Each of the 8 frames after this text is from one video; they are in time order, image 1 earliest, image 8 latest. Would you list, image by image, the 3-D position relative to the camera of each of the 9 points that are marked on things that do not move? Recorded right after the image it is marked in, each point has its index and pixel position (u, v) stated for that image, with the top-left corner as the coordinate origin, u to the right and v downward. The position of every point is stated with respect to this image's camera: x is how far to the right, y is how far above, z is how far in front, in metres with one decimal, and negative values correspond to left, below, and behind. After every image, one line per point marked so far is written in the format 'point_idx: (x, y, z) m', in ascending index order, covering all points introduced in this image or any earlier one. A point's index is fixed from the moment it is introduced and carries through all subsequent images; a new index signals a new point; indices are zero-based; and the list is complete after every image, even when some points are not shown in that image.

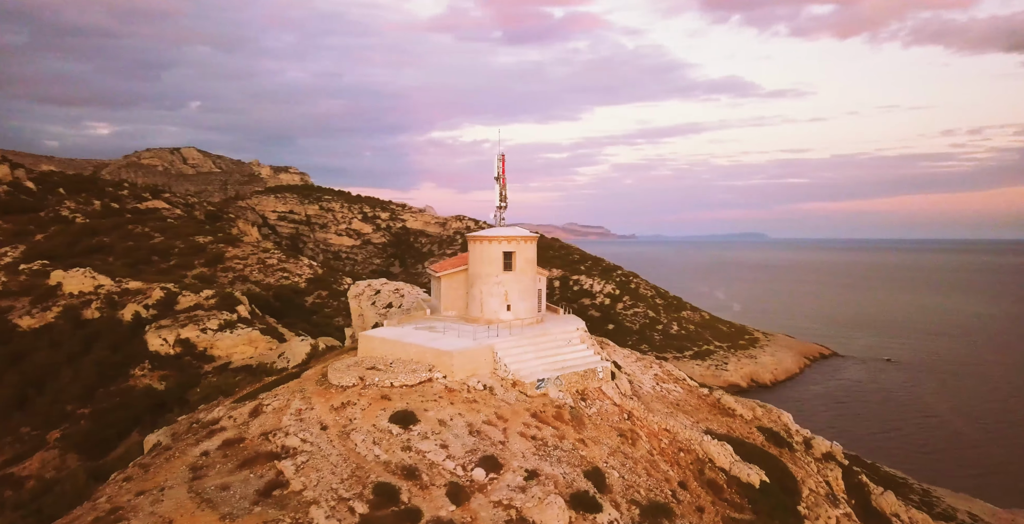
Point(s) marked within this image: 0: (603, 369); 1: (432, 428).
0: (+3.4, -4.0, +18.7) m
1: (-2.0, -4.2, +12.7) m
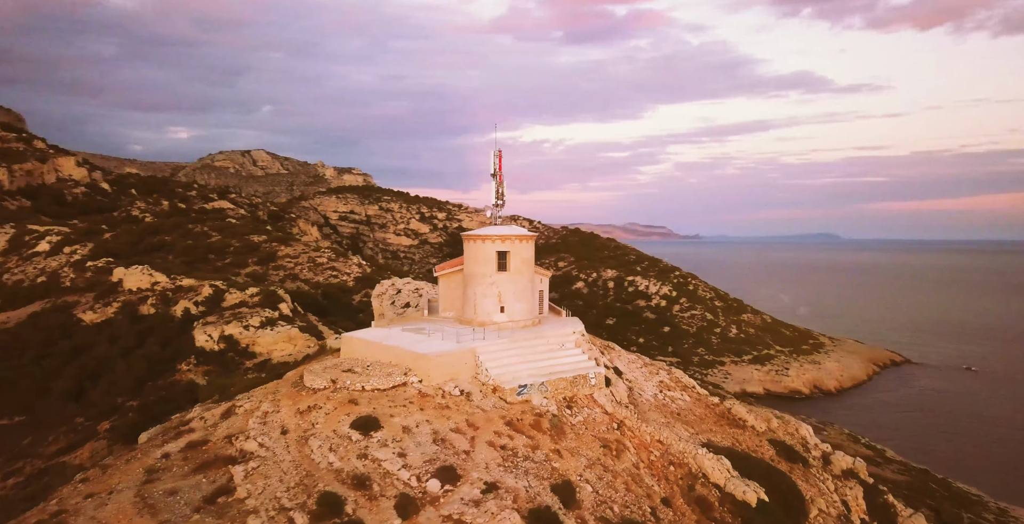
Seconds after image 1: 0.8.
0: (+3.0, -4.0, +17.8) m
1: (-2.9, -4.2, +12.2) m
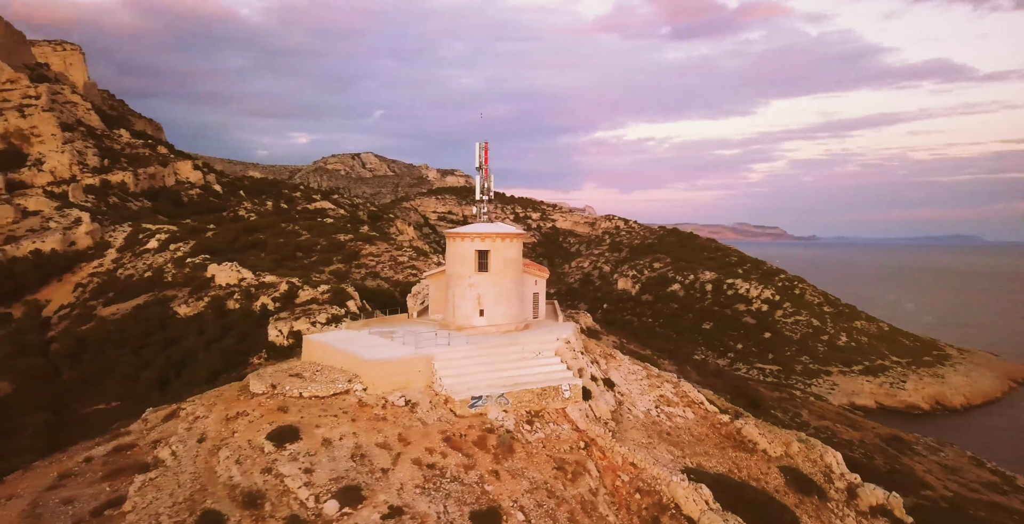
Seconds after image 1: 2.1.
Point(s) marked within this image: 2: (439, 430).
0: (+1.9, -4.1, +16.2) m
1: (-4.6, -4.2, +11.3) m
2: (-1.9, -4.4, +13.0) m
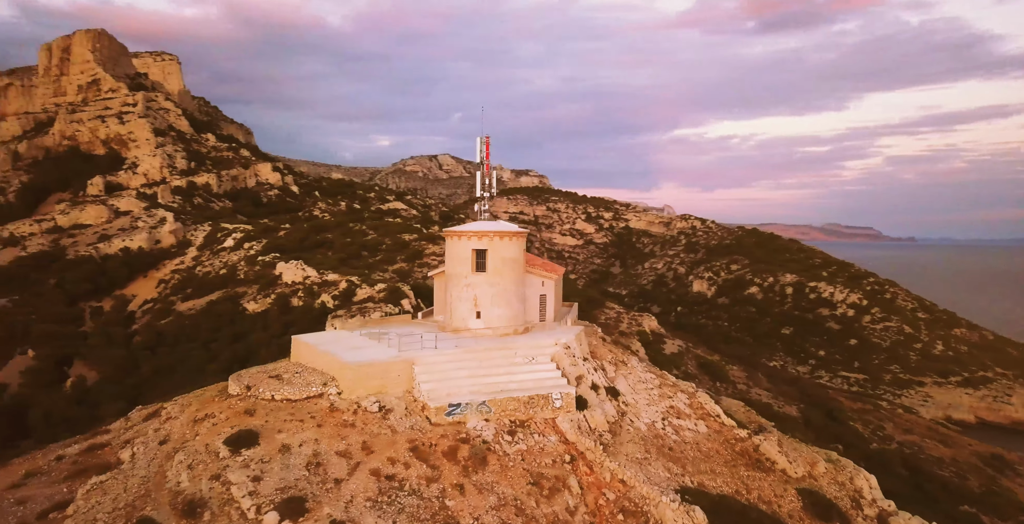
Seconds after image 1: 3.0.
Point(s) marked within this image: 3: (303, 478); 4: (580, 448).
0: (+1.5, -4.1, +15.2) m
1: (-5.4, -4.2, +10.9) m
2: (-2.6, -4.3, +12.3) m
3: (-4.3, -4.5, +10.4) m
4: (+1.9, -5.2, +14.1) m
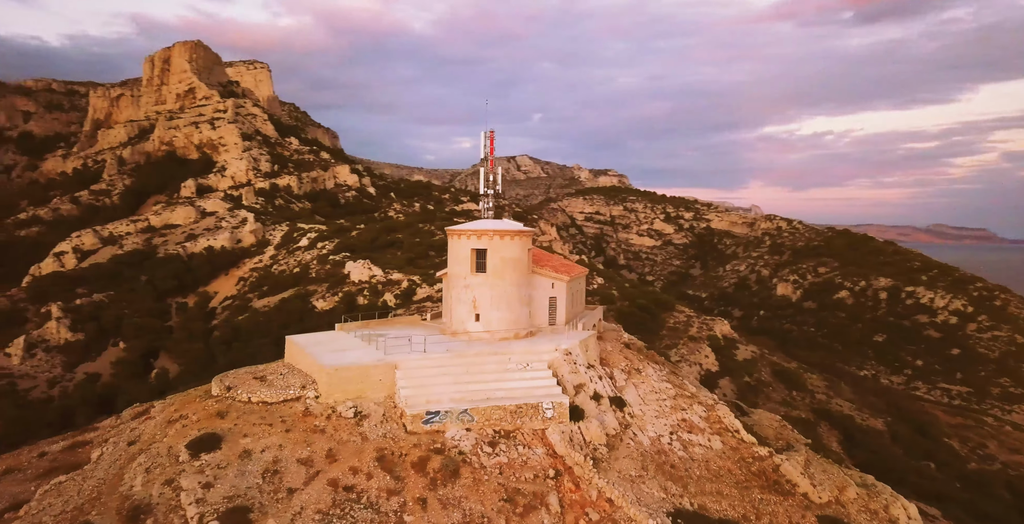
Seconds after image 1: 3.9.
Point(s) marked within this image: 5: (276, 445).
0: (+1.1, -4.1, +14.3) m
1: (-6.1, -4.2, +10.5) m
2: (-3.2, -4.3, +11.7) m
3: (-5.1, -4.5, +9.9) m
4: (+1.5, -5.2, +13.1) m
5: (-5.3, -4.1, +11.2) m
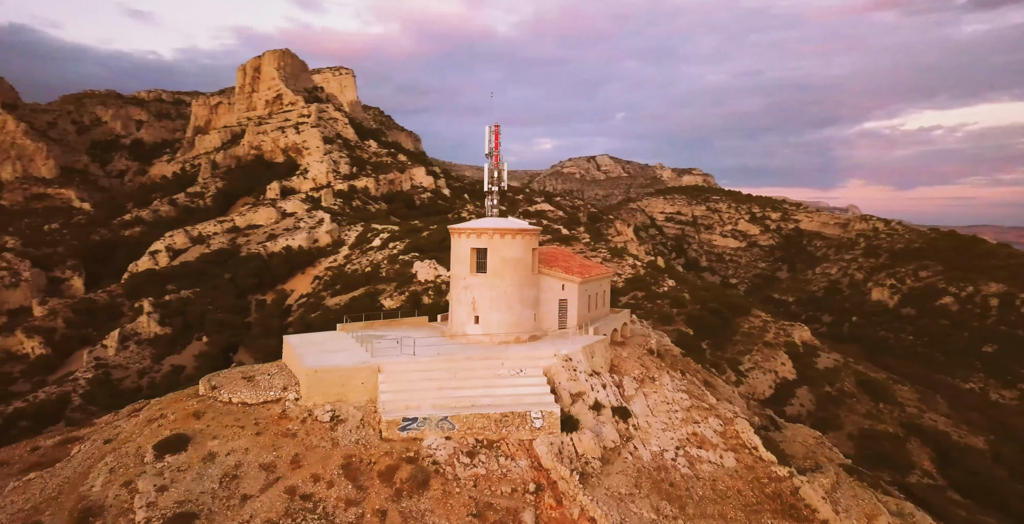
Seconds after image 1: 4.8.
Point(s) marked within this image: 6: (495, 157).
0: (+0.8, -4.1, +13.4) m
1: (-6.8, -4.1, +10.4) m
2: (-3.8, -4.3, +11.2) m
3: (-5.8, -4.4, +9.7) m
4: (+1.0, -5.2, +12.2) m
5: (-5.9, -4.1, +11.0) m
6: (-0.7, +3.9, +19.6) m
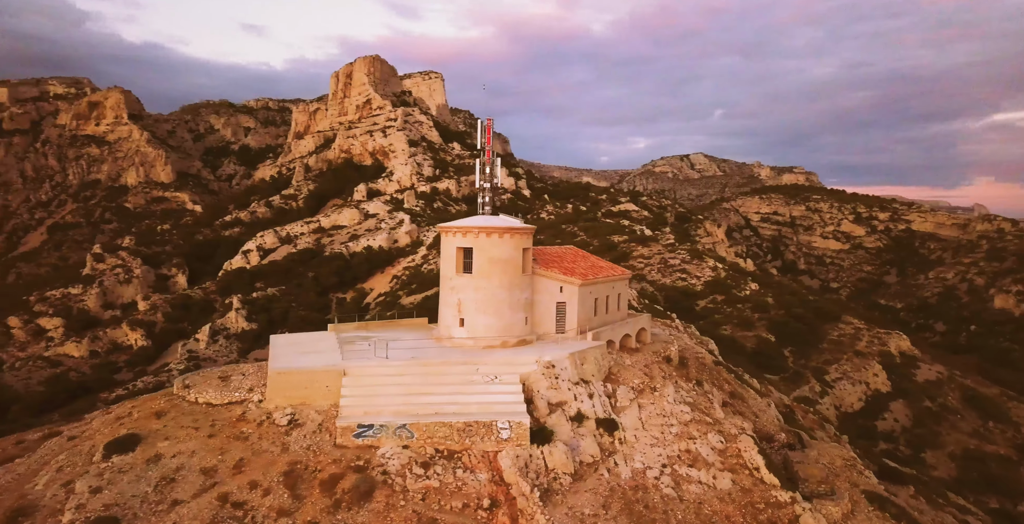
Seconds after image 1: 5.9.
0: (-0.1, -4.1, +12.6) m
1: (-7.9, -4.1, +10.3) m
2: (-4.8, -4.3, +10.9) m
3: (-7.0, -4.4, +9.6) m
4: (0.0, -5.3, +11.4) m
5: (-7.0, -4.1, +10.8) m
6: (-1.0, +3.9, +18.9) m
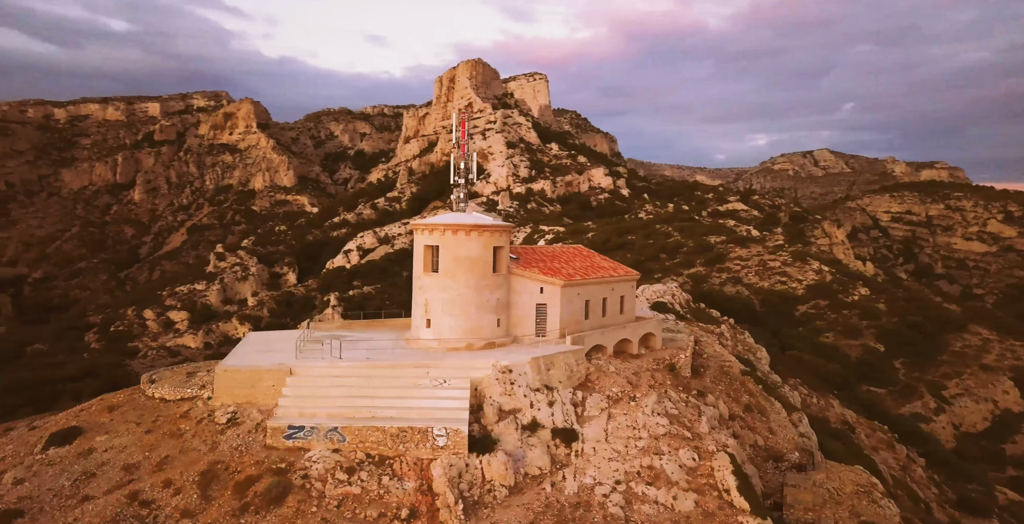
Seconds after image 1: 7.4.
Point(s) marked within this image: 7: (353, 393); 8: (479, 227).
0: (-1.6, -4.1, +12.2) m
1: (-9.6, -4.1, +10.7) m
2: (-6.5, -4.3, +11.0) m
3: (-8.8, -4.4, +9.8) m
4: (-1.7, -5.3, +11.0) m
5: (-8.7, -4.1, +11.1) m
6: (-1.8, +3.9, +18.5) m
7: (-4.1, -3.4, +13.2) m
8: (-1.1, +1.0, +16.7) m
